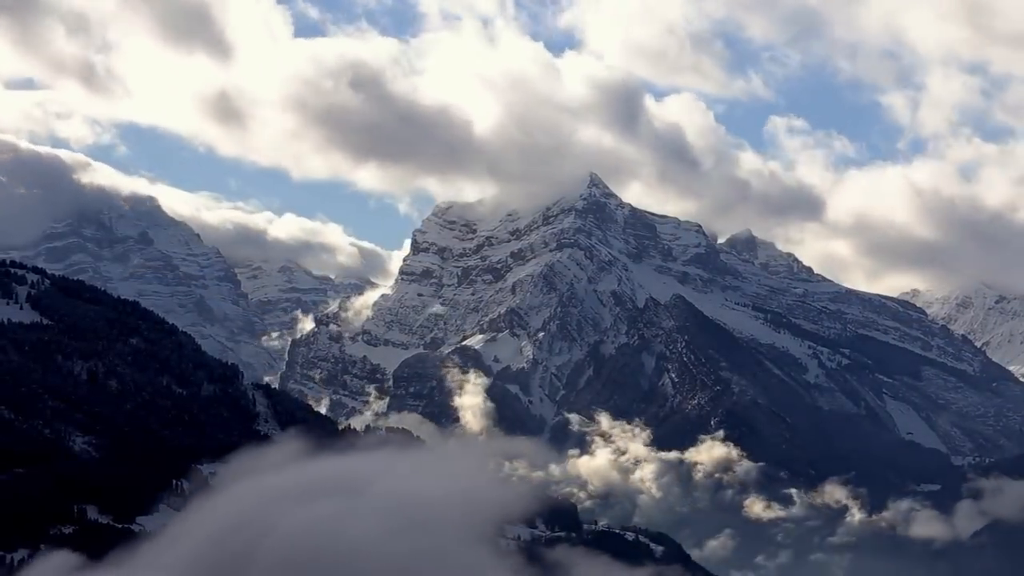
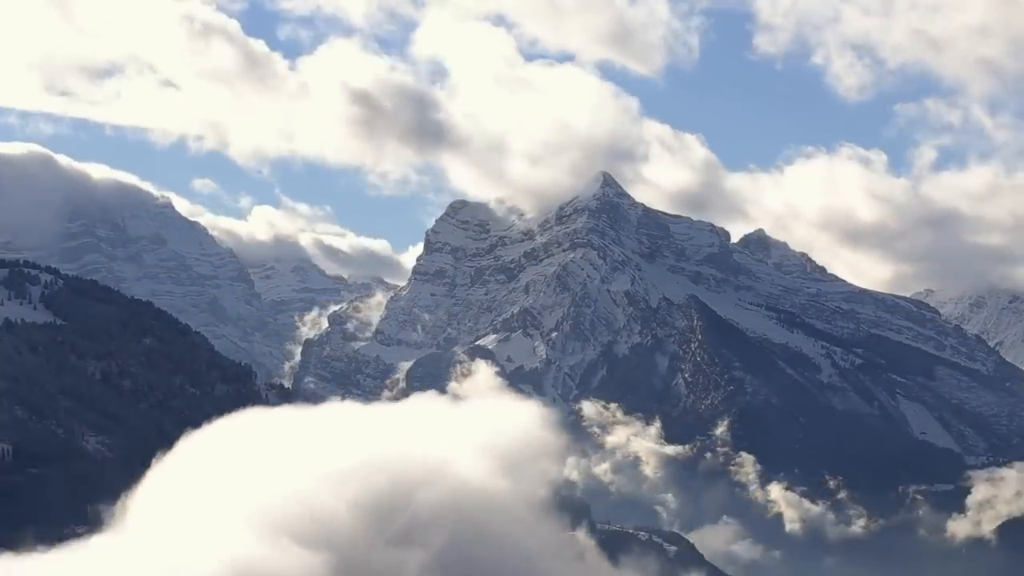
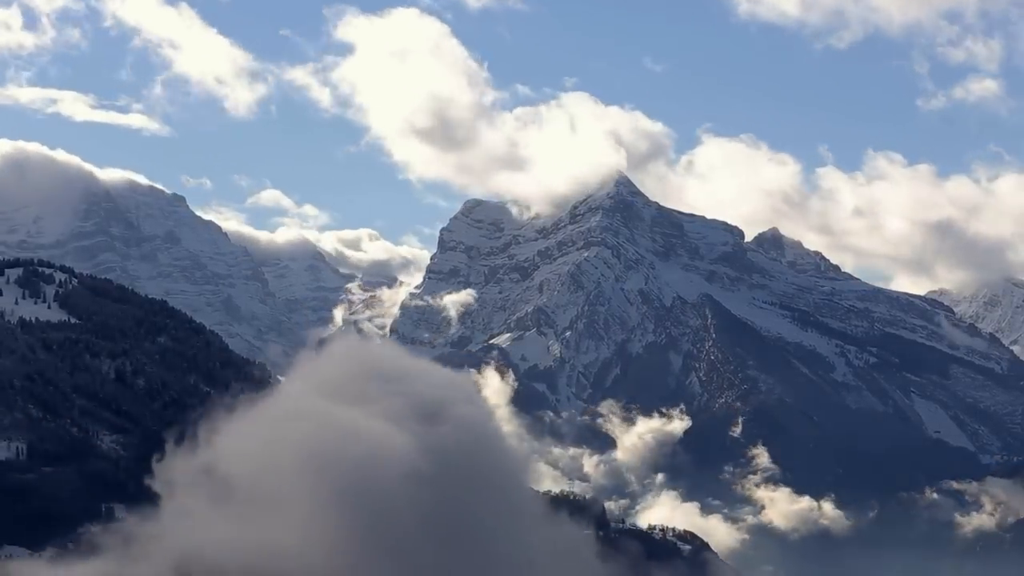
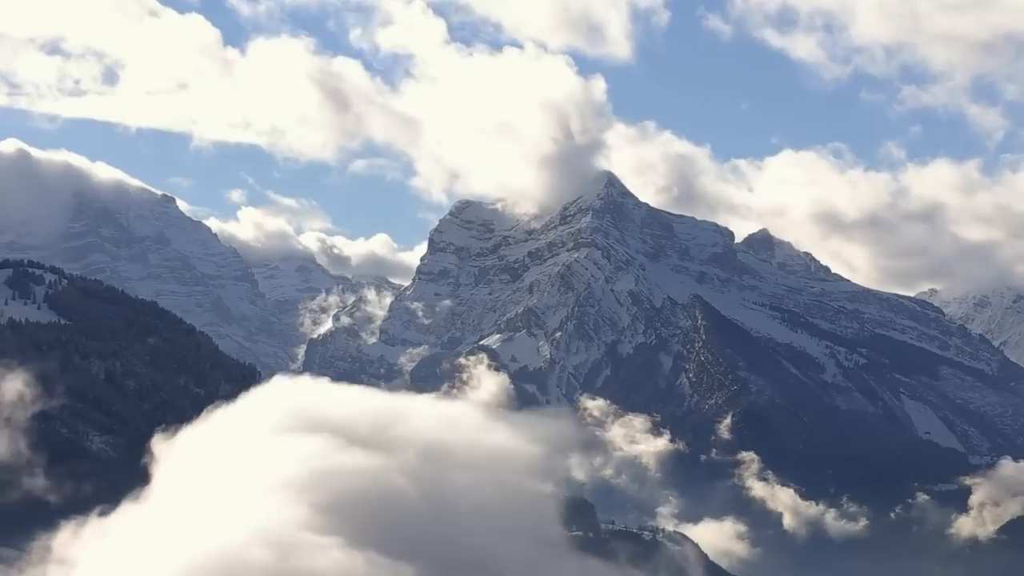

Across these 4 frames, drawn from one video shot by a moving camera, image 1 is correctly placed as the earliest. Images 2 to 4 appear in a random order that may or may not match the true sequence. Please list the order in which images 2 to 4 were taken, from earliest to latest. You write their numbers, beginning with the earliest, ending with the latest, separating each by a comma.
2, 4, 3
